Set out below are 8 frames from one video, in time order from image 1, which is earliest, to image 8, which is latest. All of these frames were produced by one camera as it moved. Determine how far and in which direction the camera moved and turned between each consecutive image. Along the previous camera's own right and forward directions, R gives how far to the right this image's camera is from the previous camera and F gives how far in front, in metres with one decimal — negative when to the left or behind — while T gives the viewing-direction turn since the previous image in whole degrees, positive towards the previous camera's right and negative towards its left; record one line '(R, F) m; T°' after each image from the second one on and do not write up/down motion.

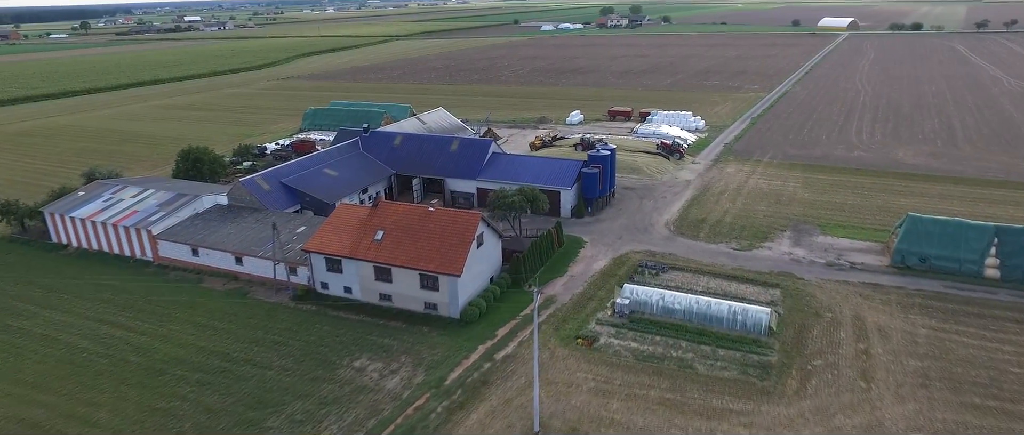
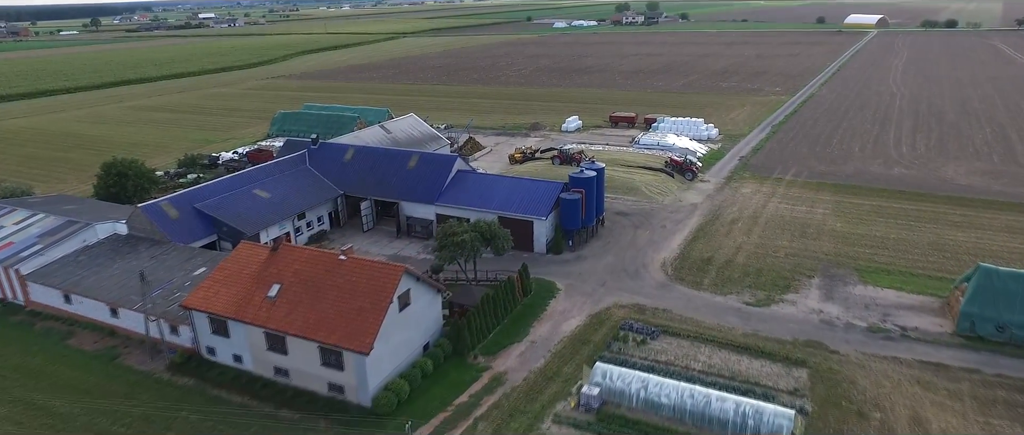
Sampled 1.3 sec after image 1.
(+2.9, +7.4) m; -2°
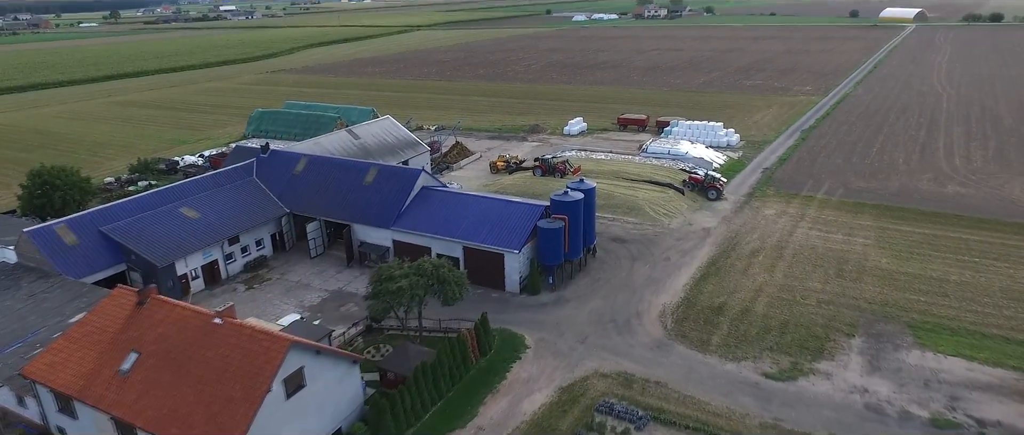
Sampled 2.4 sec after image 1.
(+2.4, +6.1) m; -2°
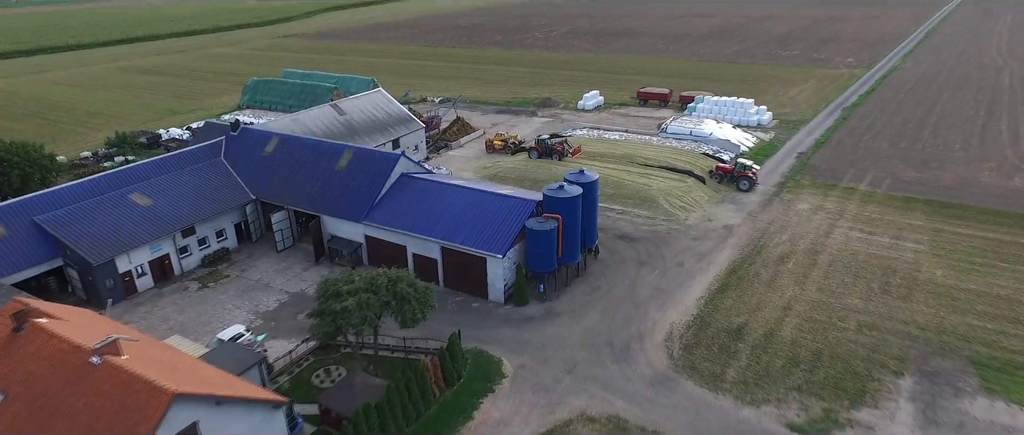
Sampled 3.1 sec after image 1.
(+1.5, +4.0) m; -2°
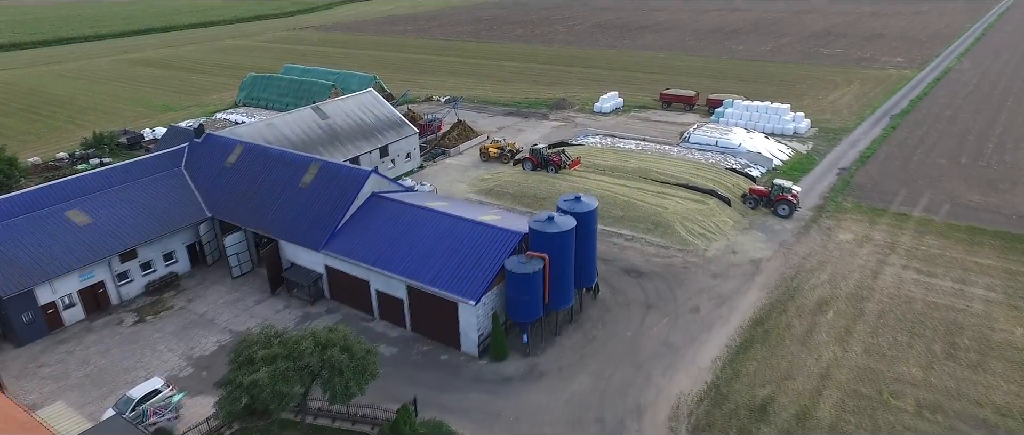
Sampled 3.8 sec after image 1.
(+1.5, +4.0) m; -3°
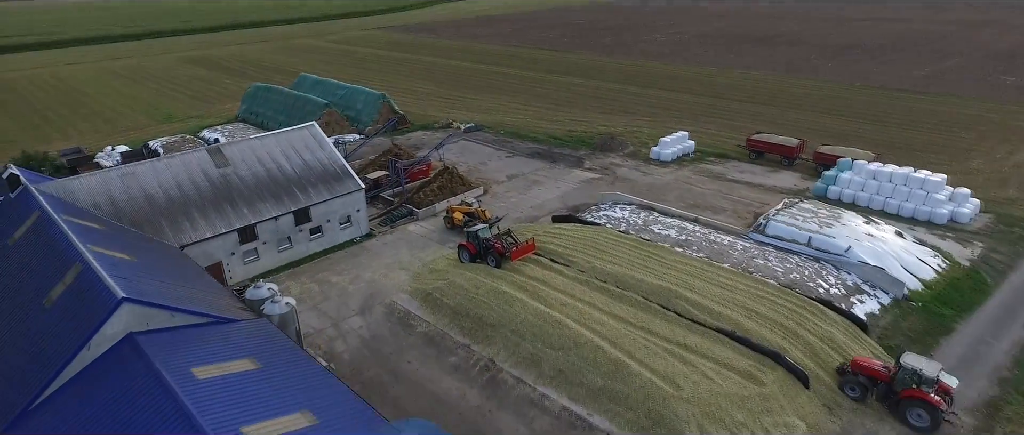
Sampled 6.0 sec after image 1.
(+5.3, +11.7) m; -11°
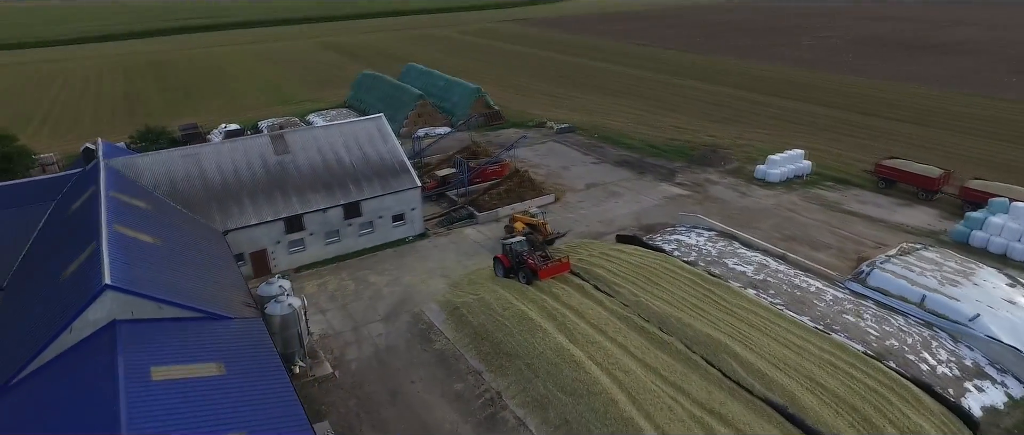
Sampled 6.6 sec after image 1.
(+2.6, +2.3) m; -12°
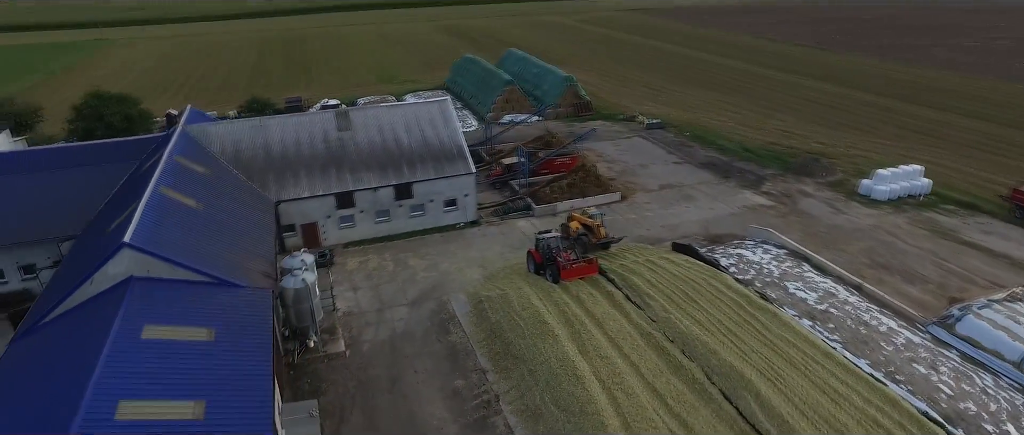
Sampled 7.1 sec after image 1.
(+2.5, +1.2) m; -11°
